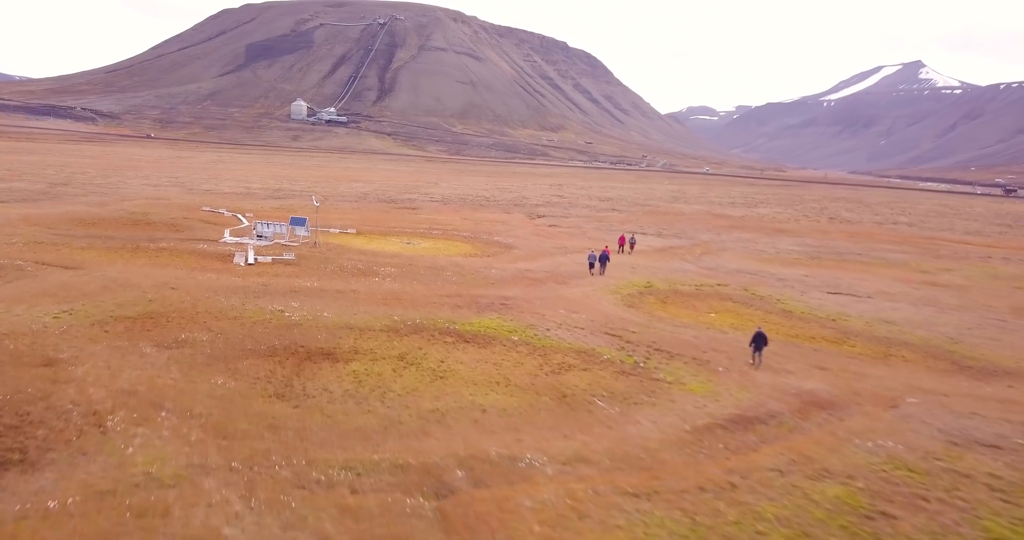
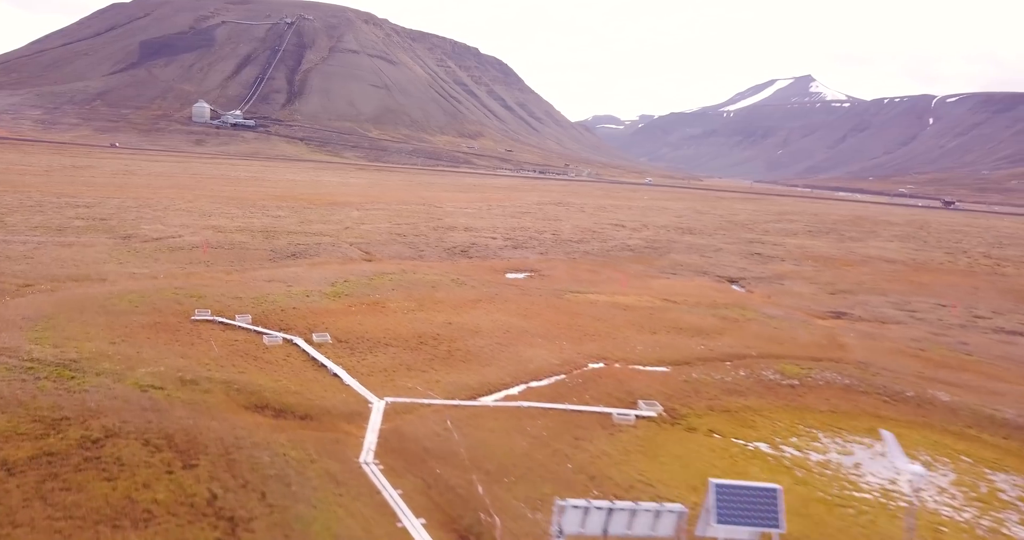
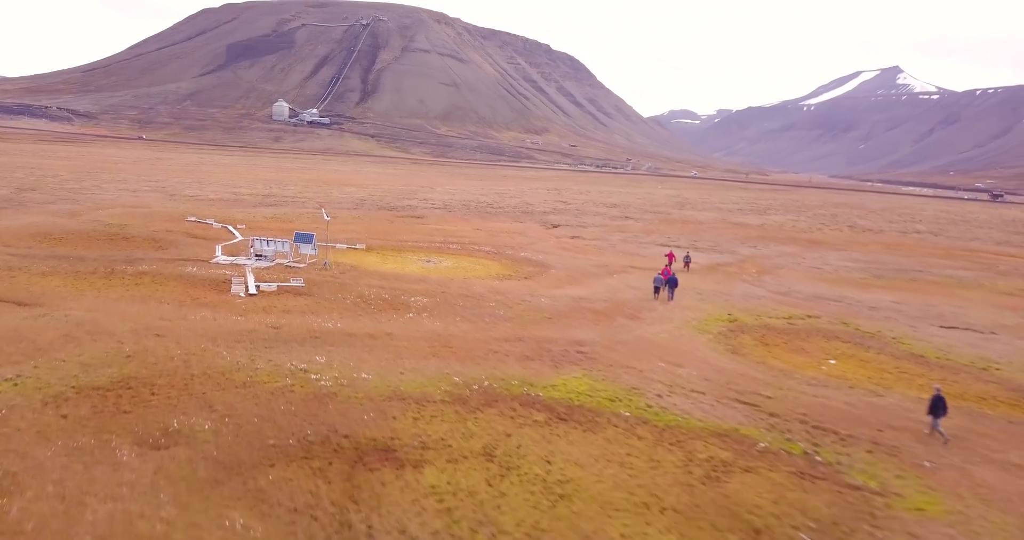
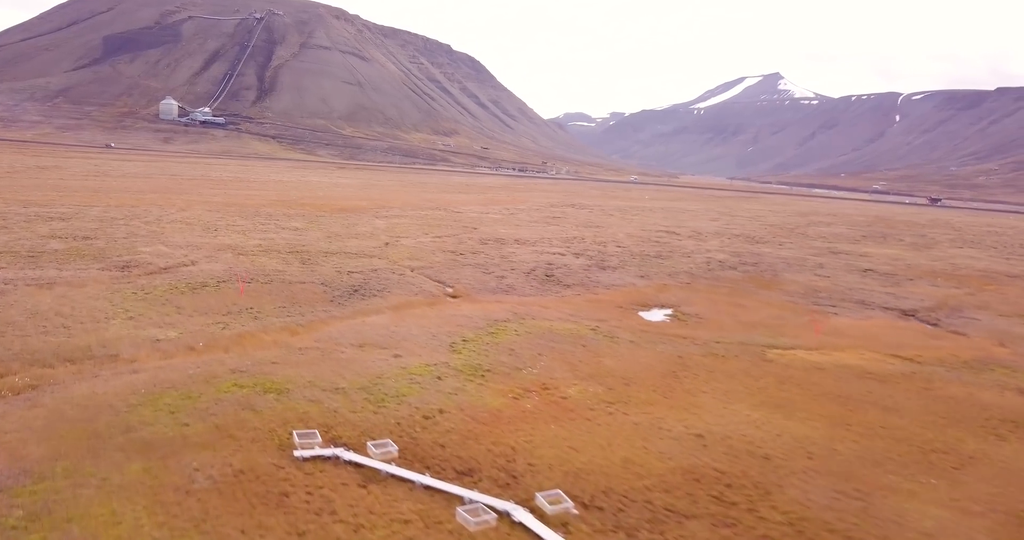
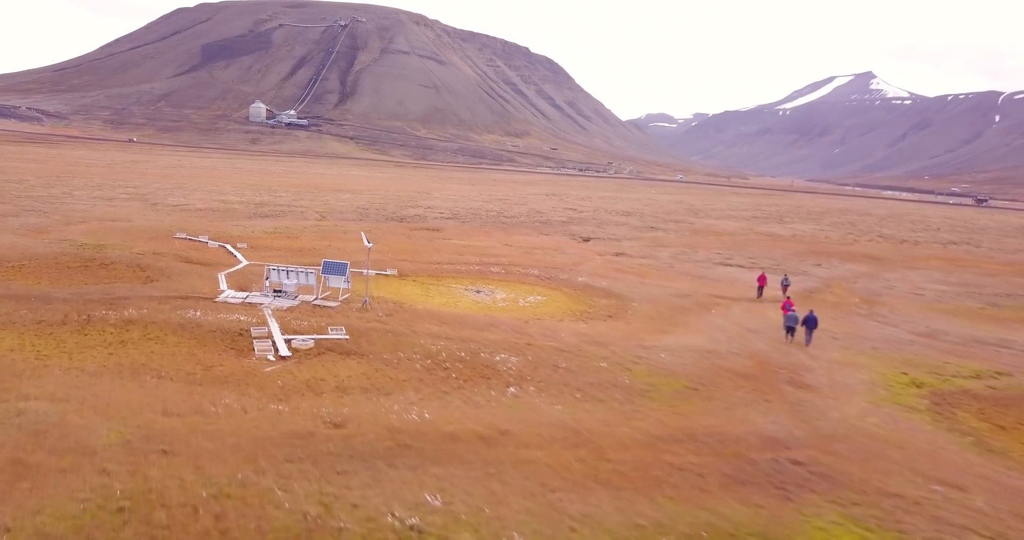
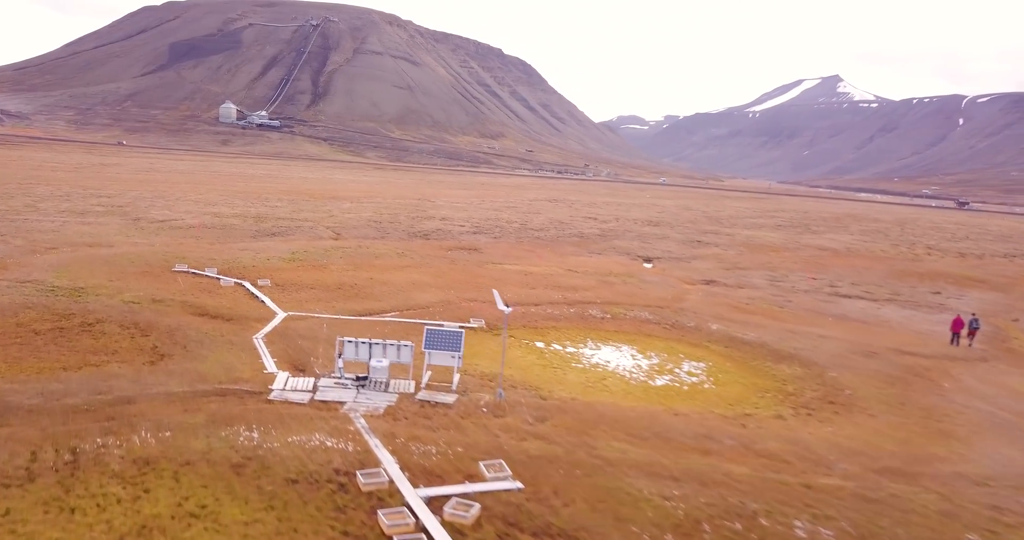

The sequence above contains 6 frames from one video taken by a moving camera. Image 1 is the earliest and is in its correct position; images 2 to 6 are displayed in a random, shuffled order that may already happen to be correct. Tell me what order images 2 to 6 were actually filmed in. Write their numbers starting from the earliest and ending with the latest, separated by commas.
3, 5, 6, 2, 4
